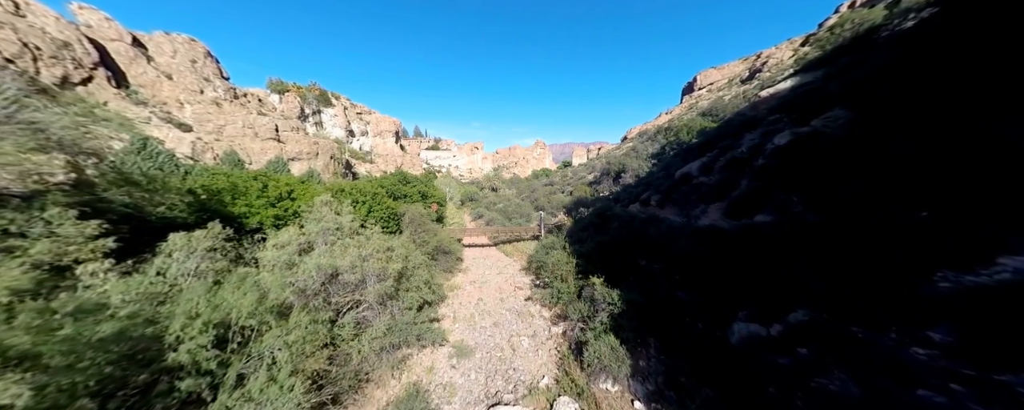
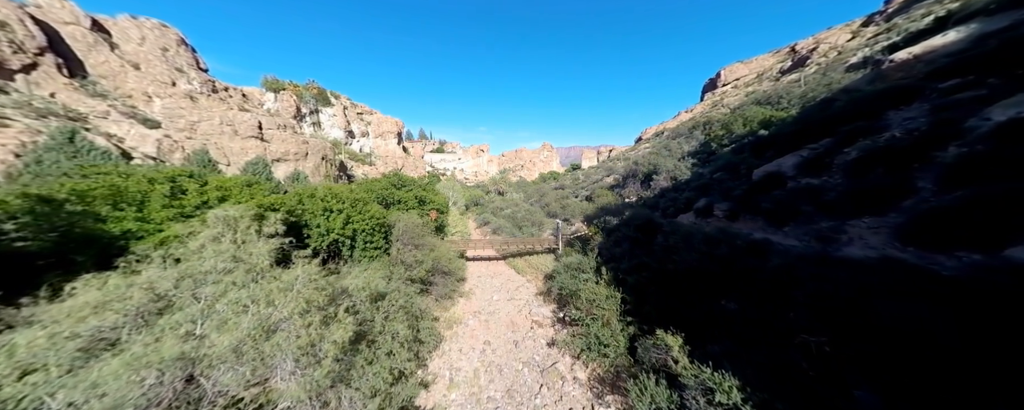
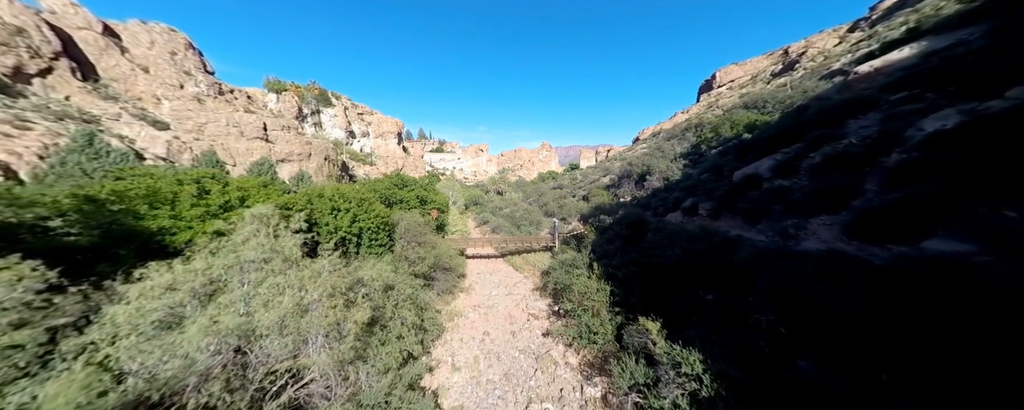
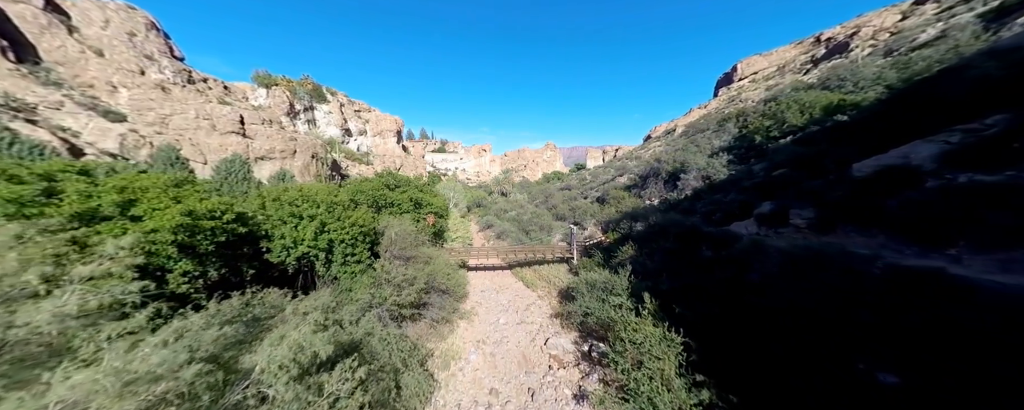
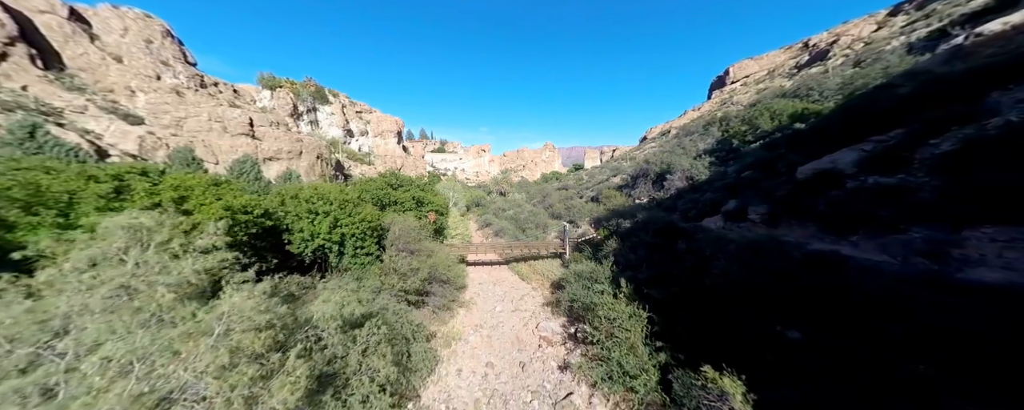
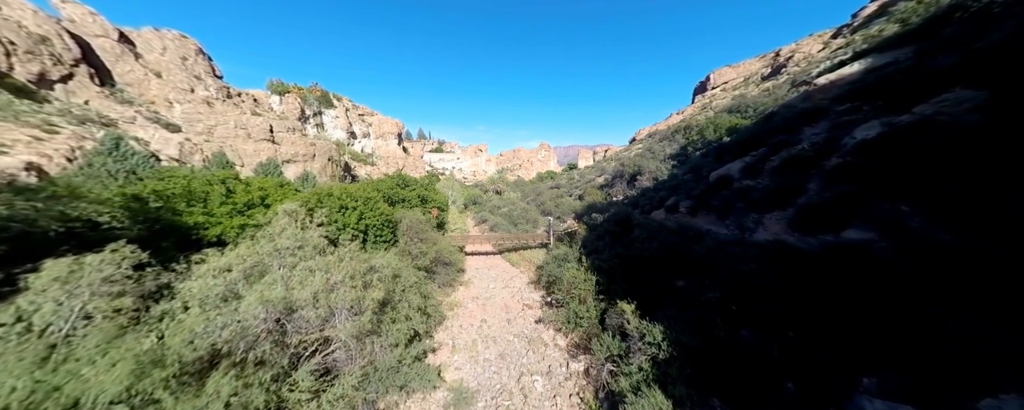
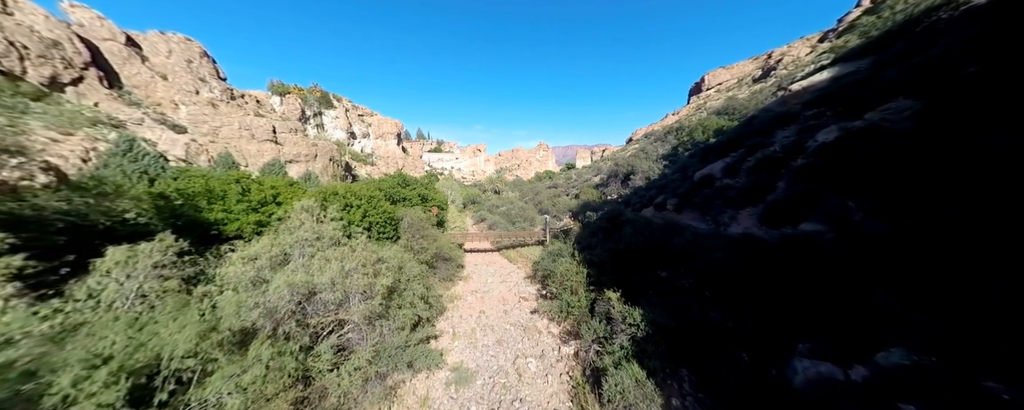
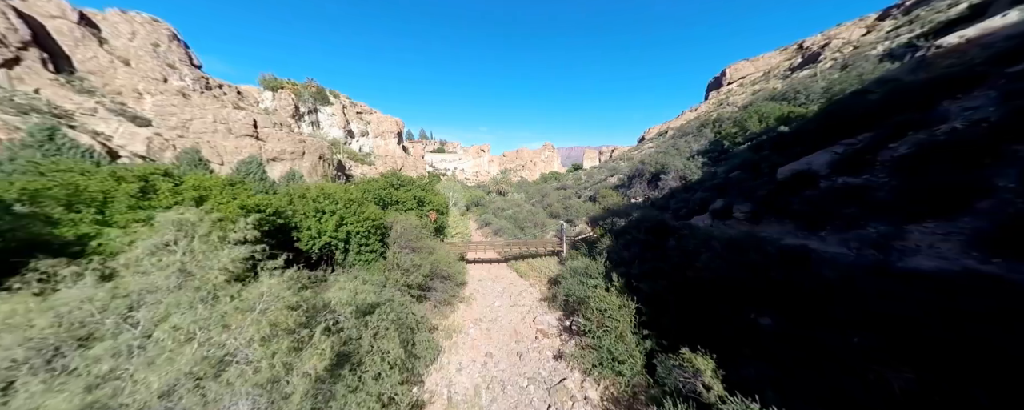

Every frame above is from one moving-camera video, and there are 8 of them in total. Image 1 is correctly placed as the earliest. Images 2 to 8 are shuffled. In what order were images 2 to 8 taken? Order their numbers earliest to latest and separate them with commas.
7, 6, 3, 2, 8, 5, 4
